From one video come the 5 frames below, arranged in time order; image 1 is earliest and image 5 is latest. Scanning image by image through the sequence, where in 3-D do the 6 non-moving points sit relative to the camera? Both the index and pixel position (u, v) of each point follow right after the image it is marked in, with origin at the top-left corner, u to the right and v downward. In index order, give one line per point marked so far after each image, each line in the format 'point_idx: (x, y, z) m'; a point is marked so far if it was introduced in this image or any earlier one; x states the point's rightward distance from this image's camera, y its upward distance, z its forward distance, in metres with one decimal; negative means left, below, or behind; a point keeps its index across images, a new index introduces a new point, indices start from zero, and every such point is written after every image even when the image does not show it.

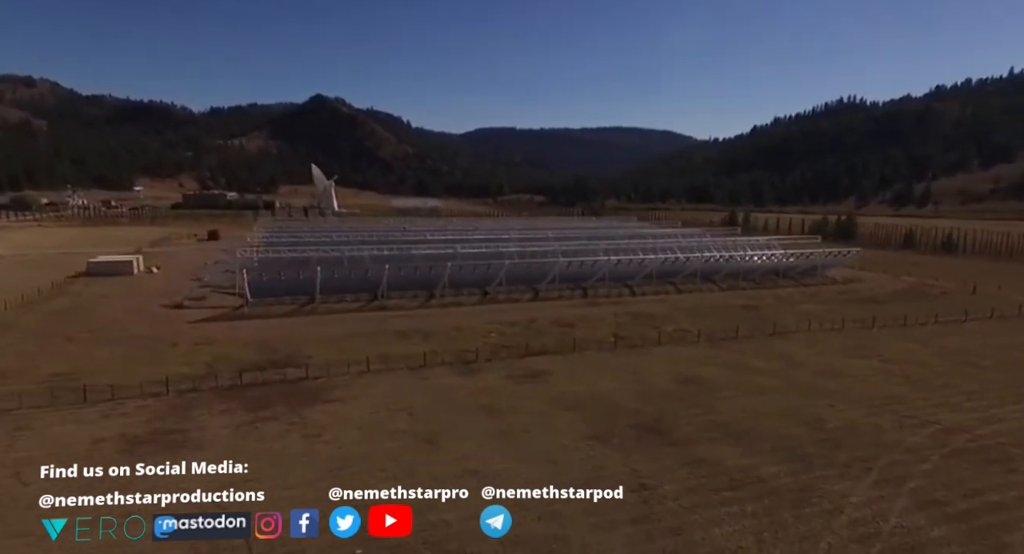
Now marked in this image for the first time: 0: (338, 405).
0: (-3.7, -2.7, +12.5) m
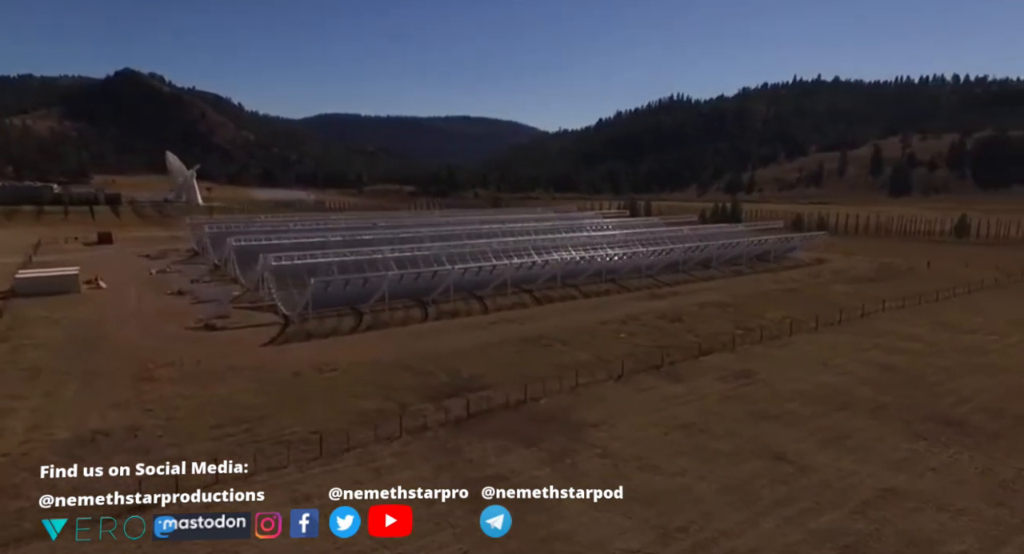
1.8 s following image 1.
0: (+1.8, -2.9, +11.1) m
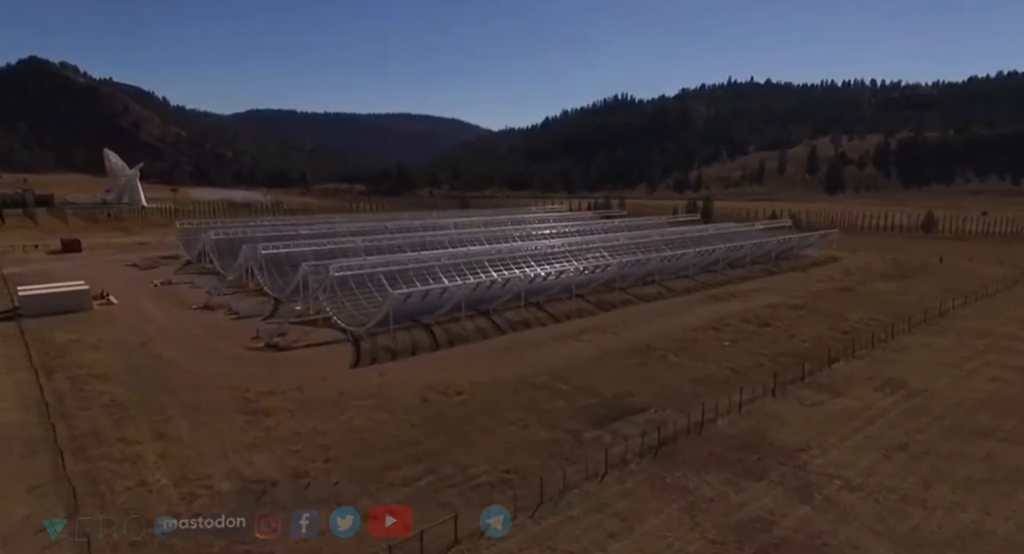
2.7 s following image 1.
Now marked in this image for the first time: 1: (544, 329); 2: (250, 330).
0: (+5.4, -3.1, +10.3) m
1: (+1.1, -1.7, +19.7) m
2: (-8.5, -1.7, +19.2) m
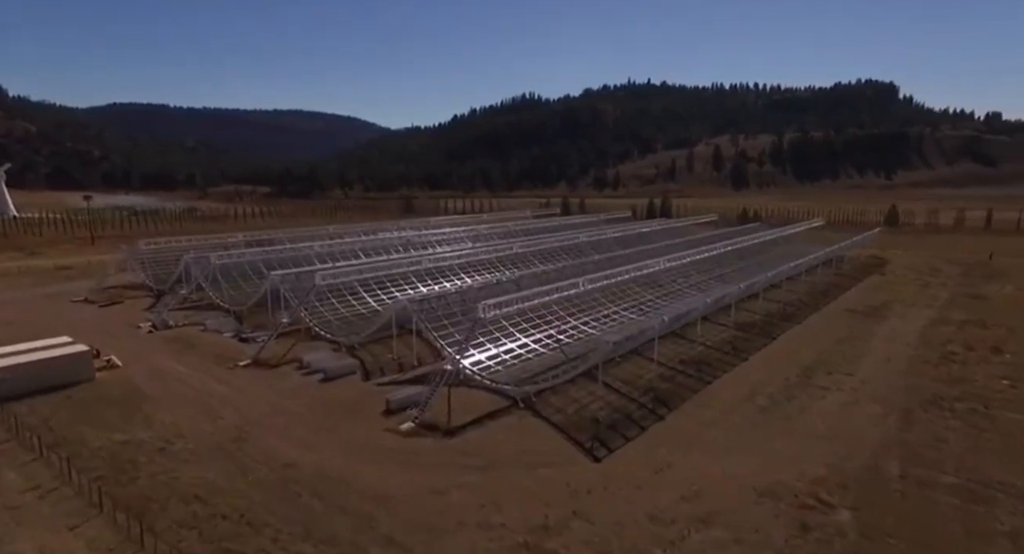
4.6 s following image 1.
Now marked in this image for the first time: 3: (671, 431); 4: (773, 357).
0: (+11.9, -3.7, +6.9) m
1: (+6.2, -2.5, +15.5) m
2: (-3.2, -2.9, +13.5) m
3: (+3.3, -3.2, +11.6) m
4: (+7.5, -2.3, +16.7) m
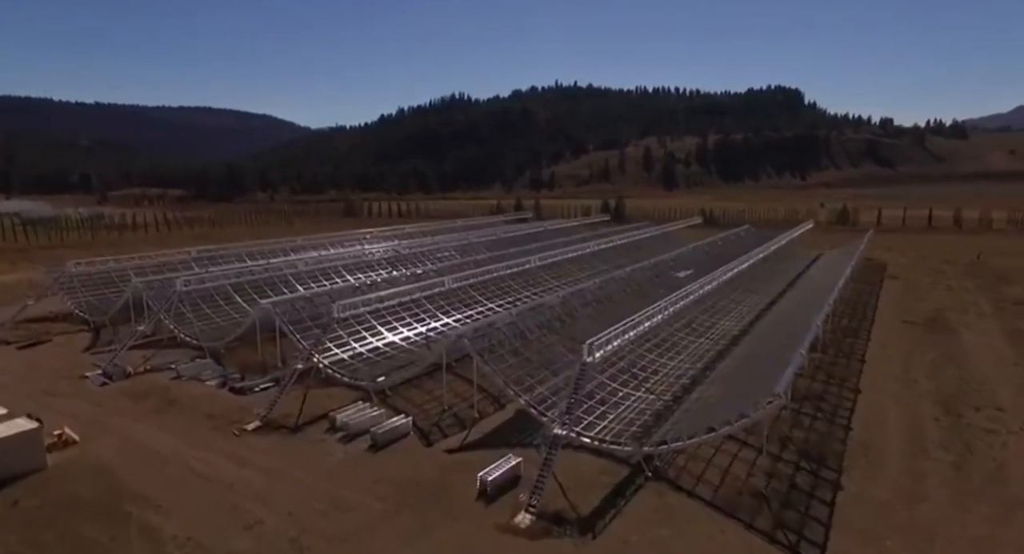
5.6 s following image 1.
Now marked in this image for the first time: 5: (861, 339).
0: (+15.0, -4.0, +5.3) m
1: (+8.2, -3.0, +13.2) m
2: (-0.8, -3.6, +10.1) m
3: (+5.9, -3.7, +8.9) m
4: (+9.4, -2.7, +14.5) m
5: (+11.2, -2.0, +19.0) m
